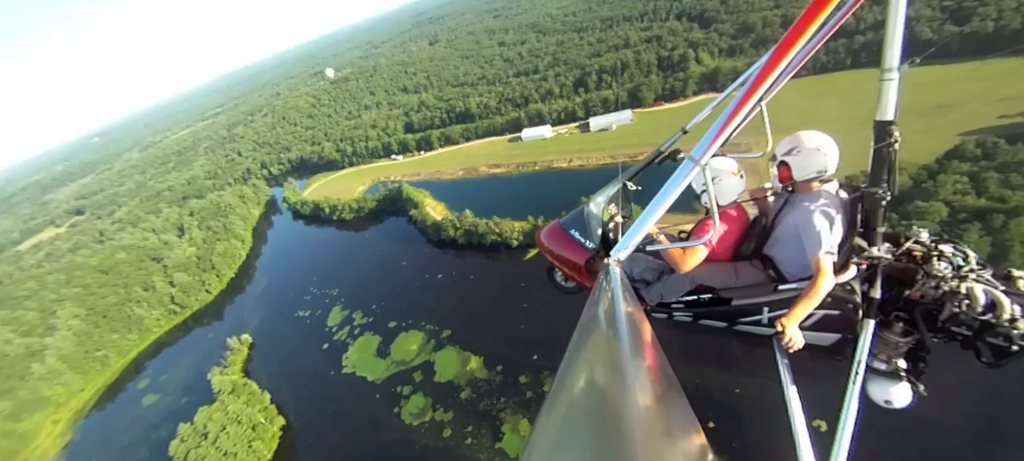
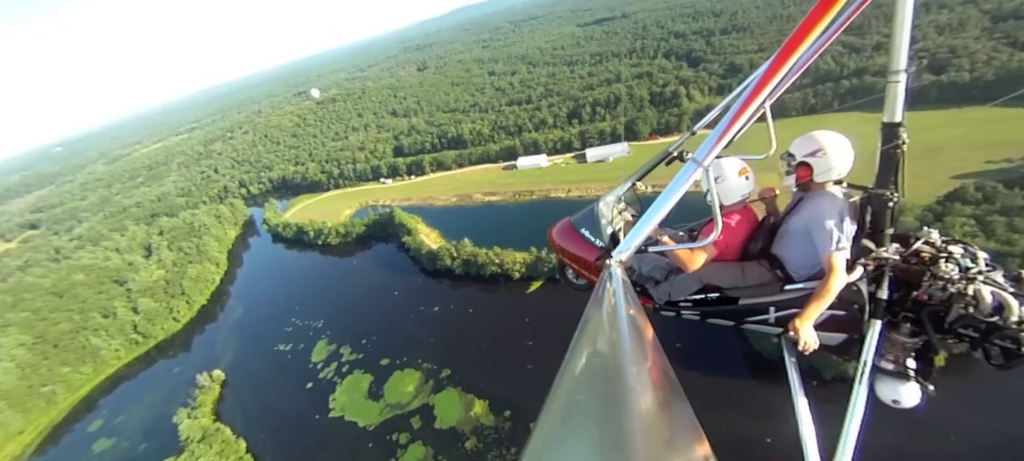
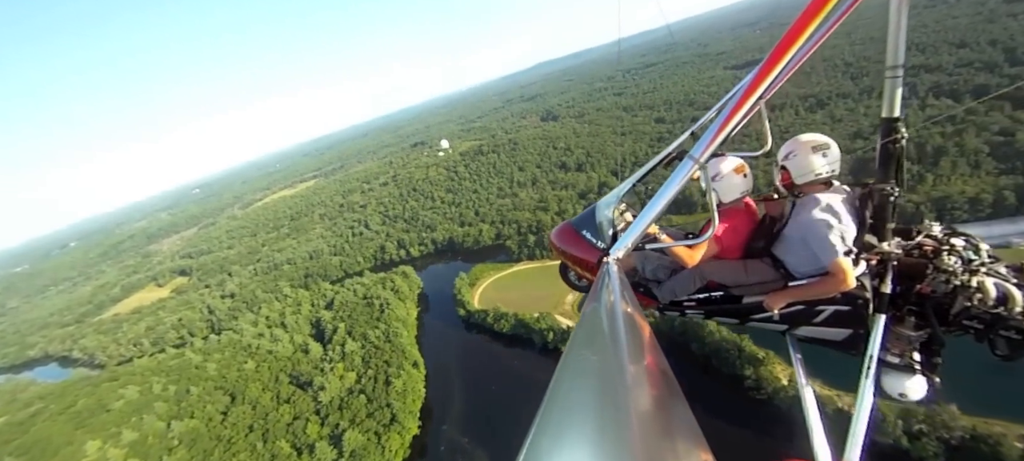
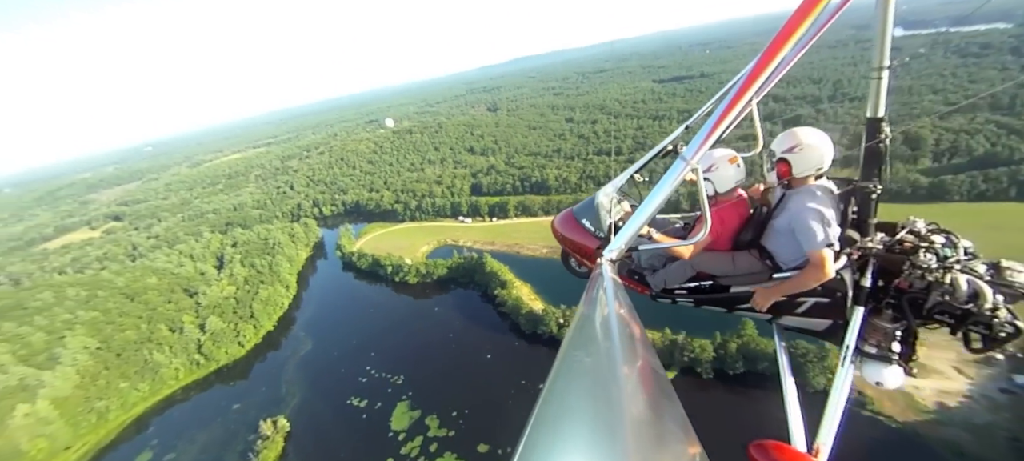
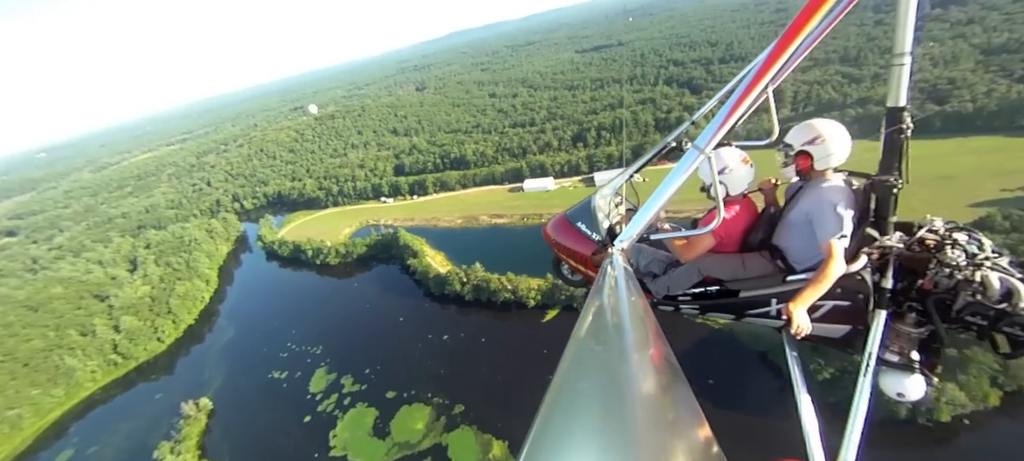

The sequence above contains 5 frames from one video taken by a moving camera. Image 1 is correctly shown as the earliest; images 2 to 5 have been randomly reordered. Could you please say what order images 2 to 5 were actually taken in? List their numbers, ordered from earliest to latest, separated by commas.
2, 5, 4, 3
